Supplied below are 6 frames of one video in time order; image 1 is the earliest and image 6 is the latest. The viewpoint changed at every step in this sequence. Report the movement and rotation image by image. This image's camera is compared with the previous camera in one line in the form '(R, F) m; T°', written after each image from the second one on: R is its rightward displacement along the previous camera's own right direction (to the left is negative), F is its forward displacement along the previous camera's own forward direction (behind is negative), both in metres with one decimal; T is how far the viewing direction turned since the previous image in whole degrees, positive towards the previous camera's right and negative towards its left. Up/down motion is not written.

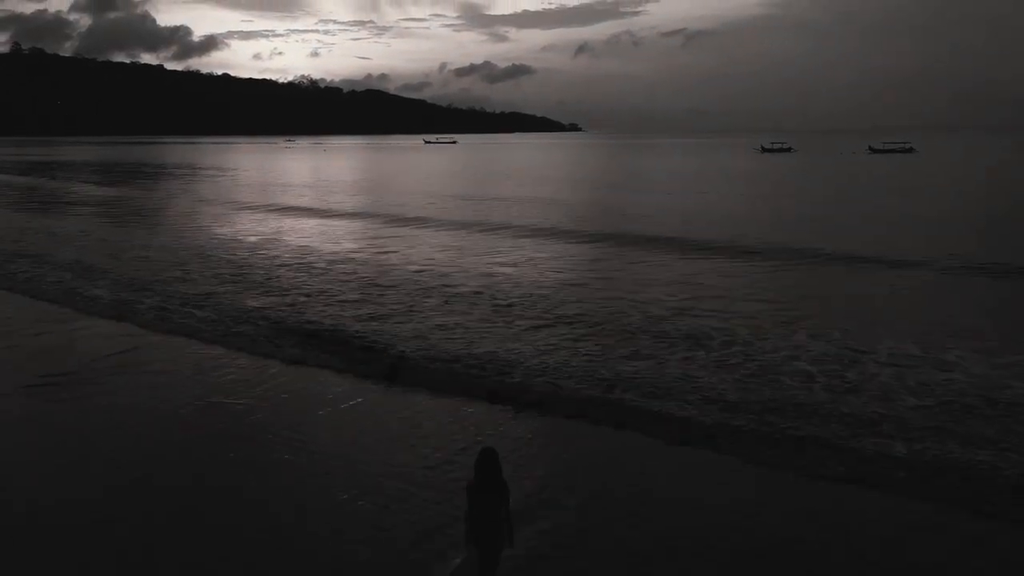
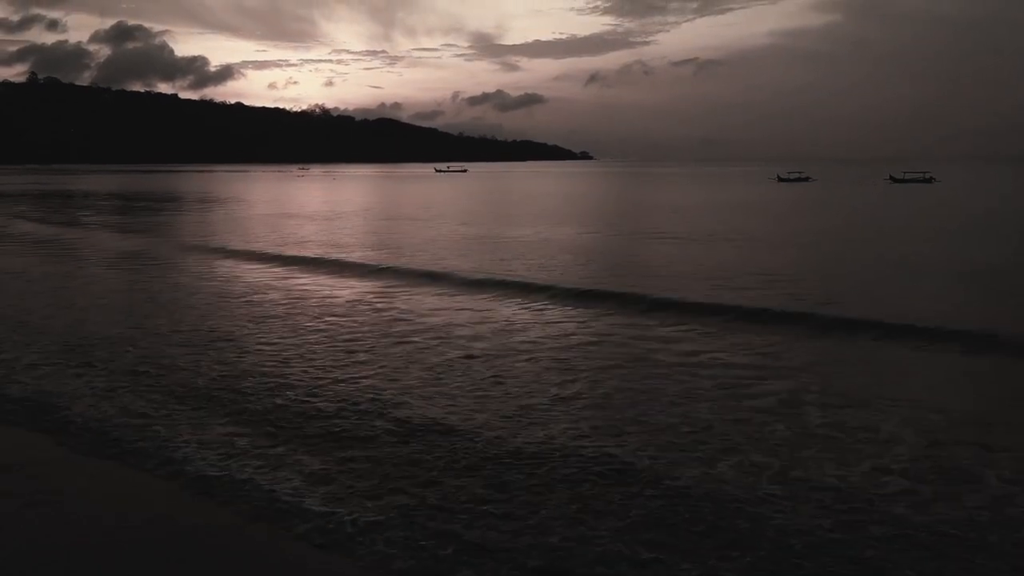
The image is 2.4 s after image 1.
(-0.1, +1.5) m; -1°
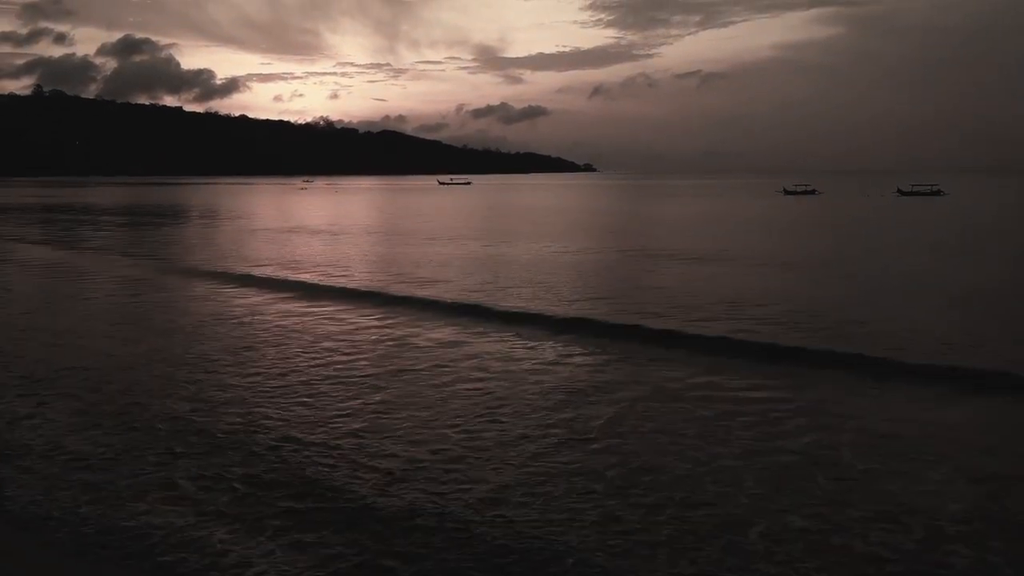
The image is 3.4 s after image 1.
(-0.1, +0.7) m; 0°
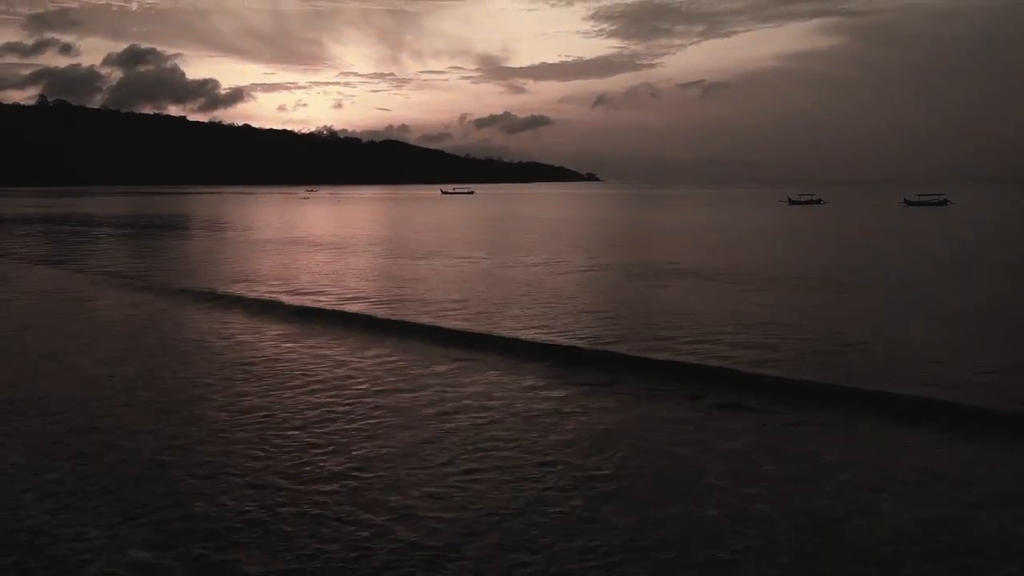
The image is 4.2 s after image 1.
(0.0, +0.6) m; 0°
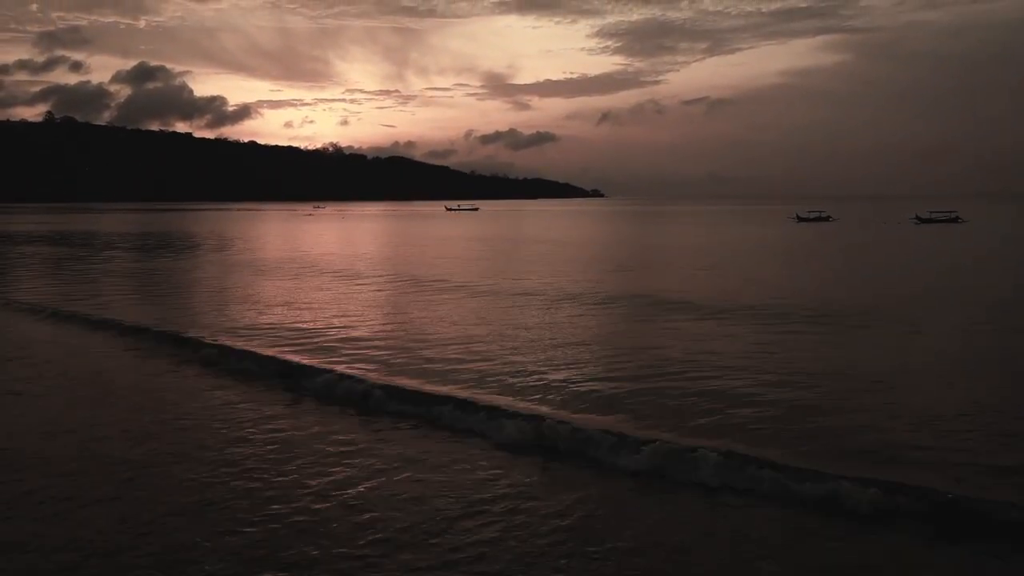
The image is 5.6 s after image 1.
(-0.2, +1.0) m; 0°
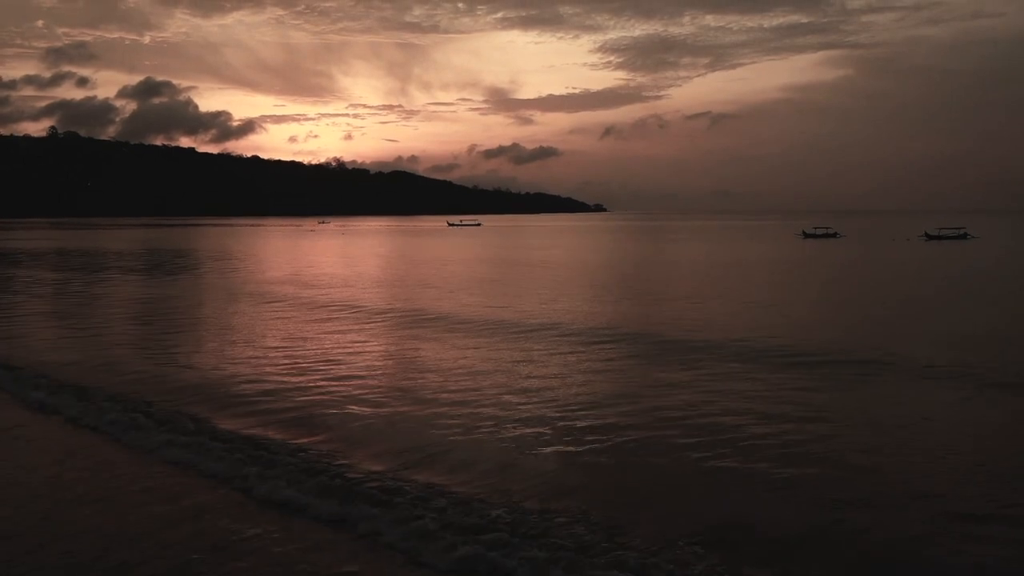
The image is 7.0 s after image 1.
(-0.1, +1.0) m; 0°
